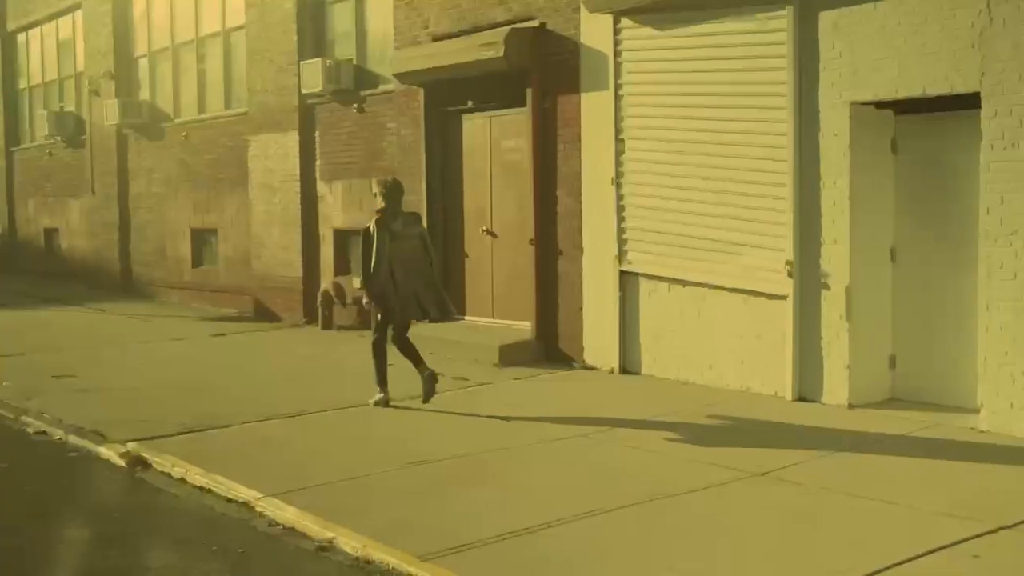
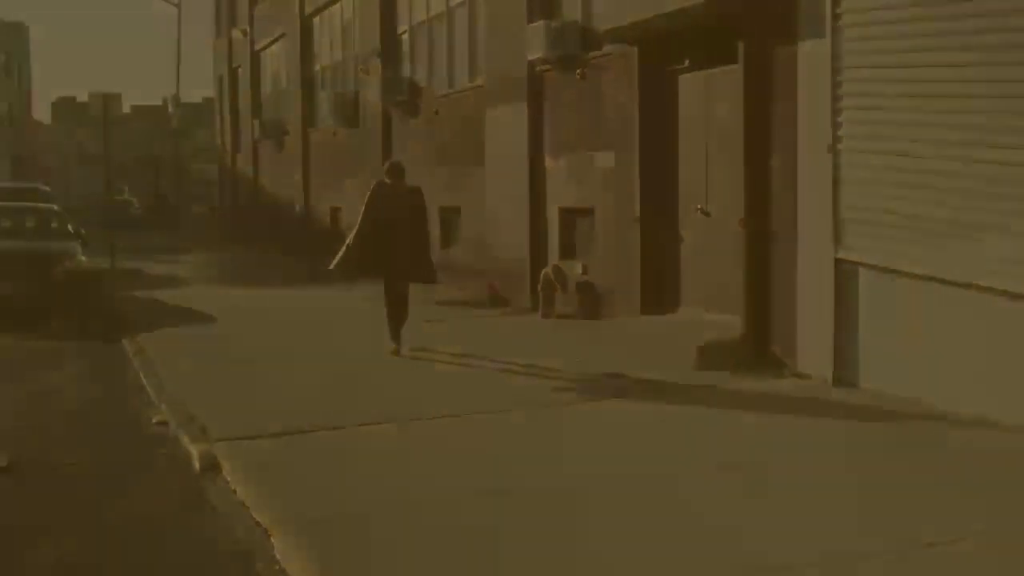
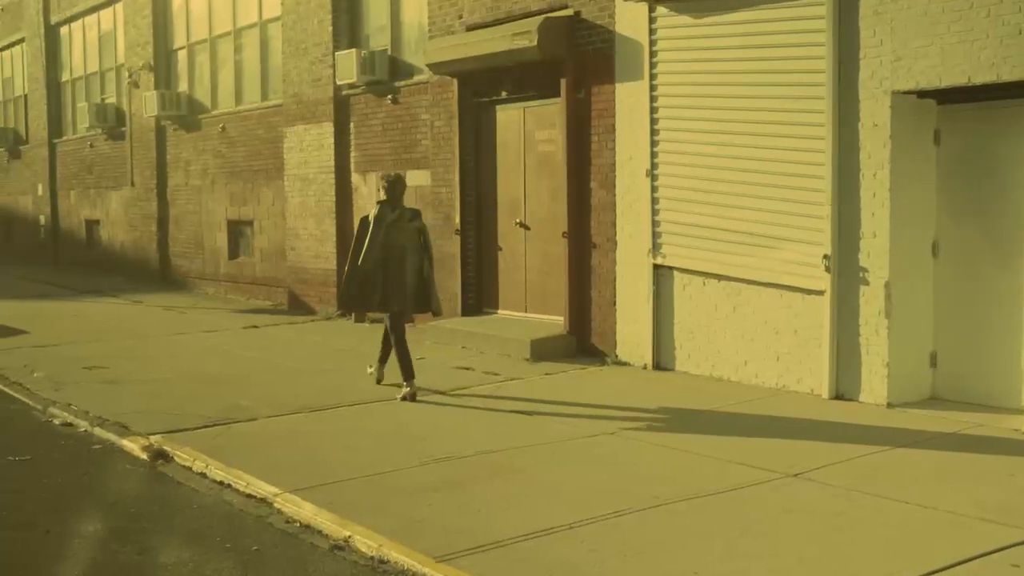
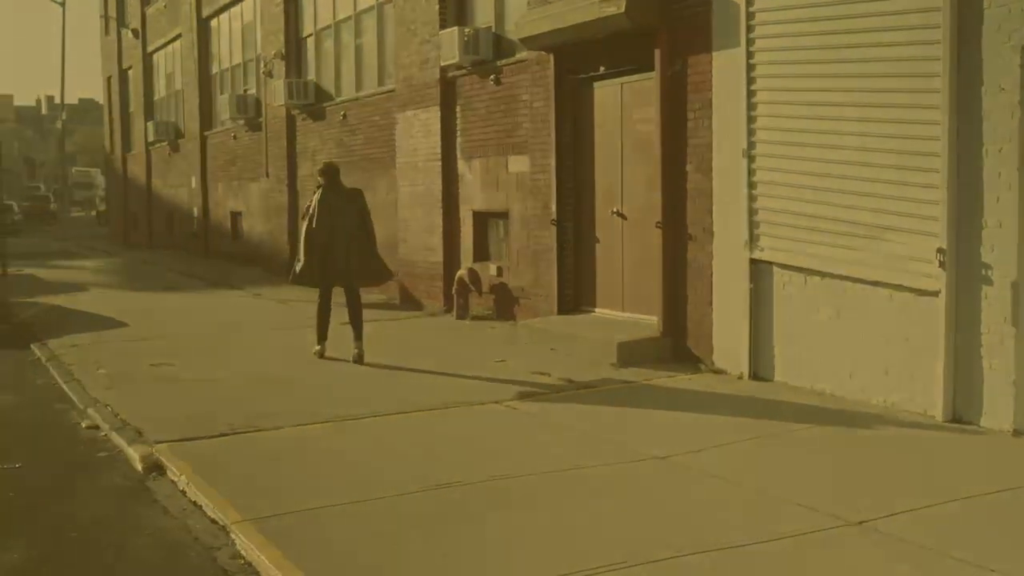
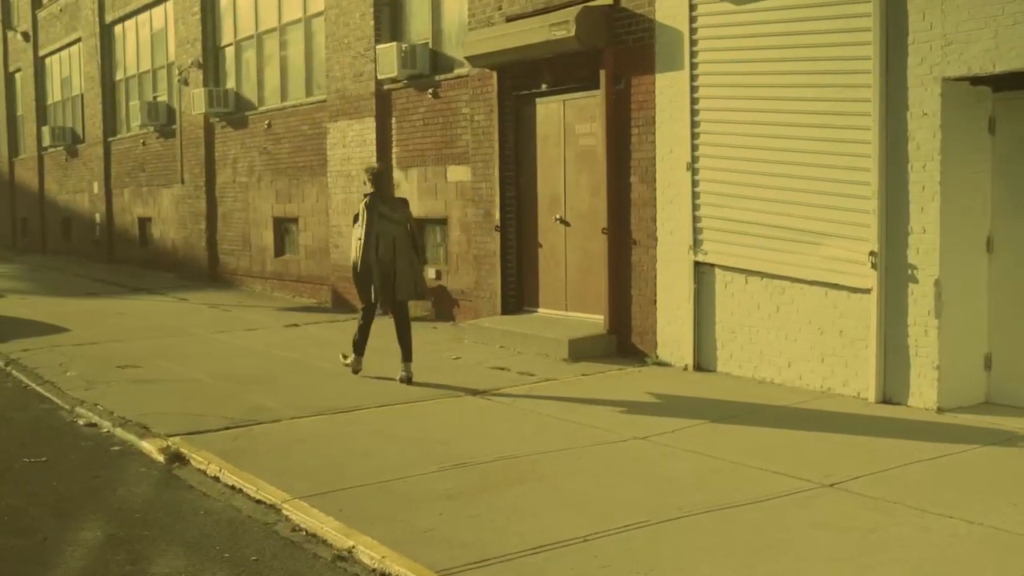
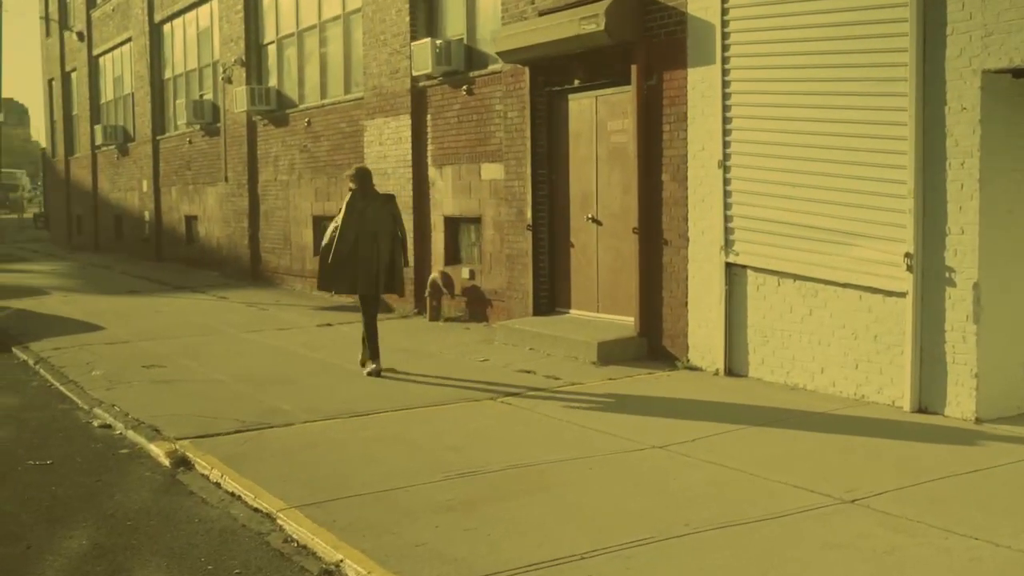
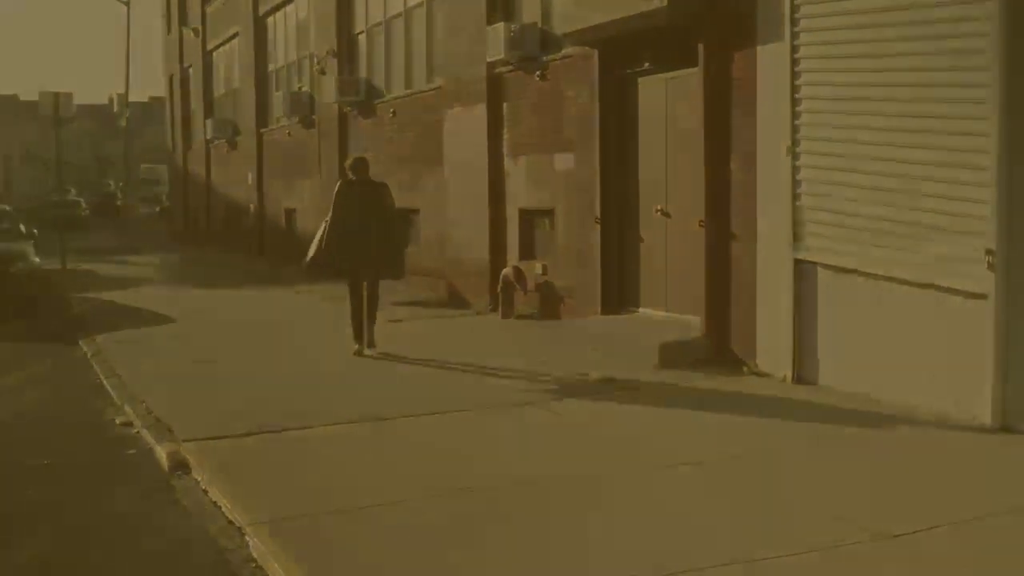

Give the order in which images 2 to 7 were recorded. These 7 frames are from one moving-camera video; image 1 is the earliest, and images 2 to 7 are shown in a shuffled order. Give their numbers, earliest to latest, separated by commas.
3, 5, 6, 4, 7, 2
